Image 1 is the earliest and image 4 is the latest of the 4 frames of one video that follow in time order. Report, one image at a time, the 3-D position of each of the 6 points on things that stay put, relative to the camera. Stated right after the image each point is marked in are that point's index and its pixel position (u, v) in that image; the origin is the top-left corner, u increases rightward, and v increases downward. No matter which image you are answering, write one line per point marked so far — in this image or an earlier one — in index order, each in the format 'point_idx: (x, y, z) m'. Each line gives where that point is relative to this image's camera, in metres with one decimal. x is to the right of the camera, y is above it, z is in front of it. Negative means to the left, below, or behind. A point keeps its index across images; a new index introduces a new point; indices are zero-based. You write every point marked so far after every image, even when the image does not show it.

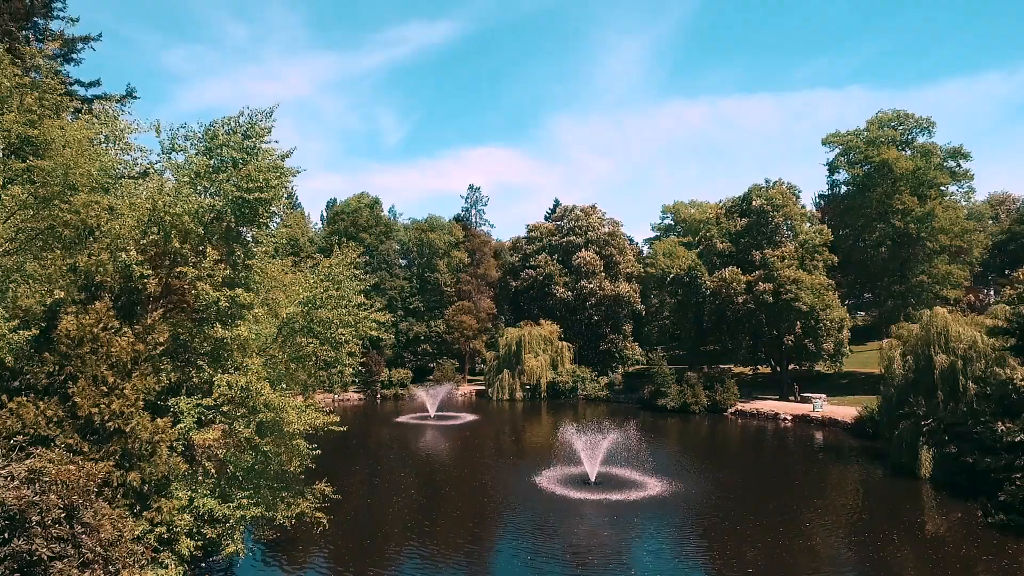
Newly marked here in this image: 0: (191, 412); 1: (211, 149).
0: (-8.4, -3.2, +13.4) m
1: (-8.7, +4.1, +15.0) m
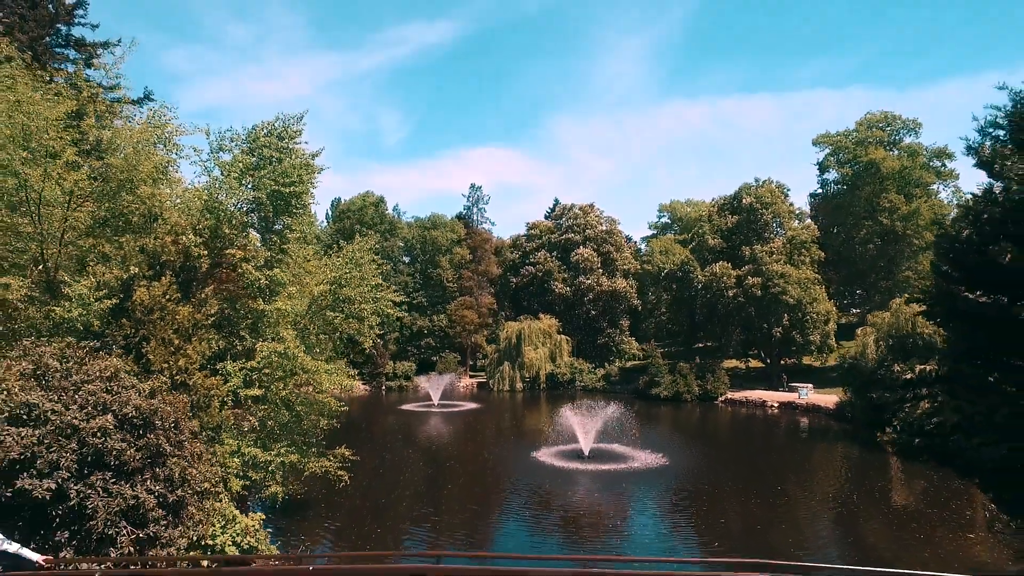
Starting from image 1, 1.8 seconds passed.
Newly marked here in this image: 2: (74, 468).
0: (-8.4, -2.6, +15.8) m
1: (-8.7, +4.7, +17.4) m
2: (-6.8, -2.8, +8.1) m
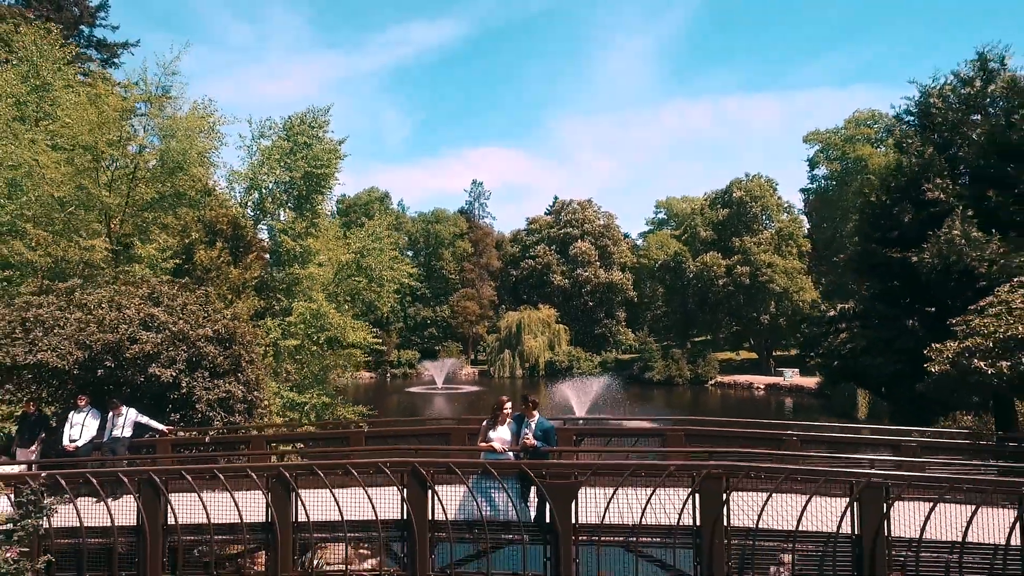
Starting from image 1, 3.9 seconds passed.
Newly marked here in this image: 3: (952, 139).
0: (-8.4, -1.4, +18.4) m
1: (-8.7, +5.9, +20.0) m
2: (-6.8, -1.6, +10.7) m
3: (+11.1, +3.7, +13.0) m
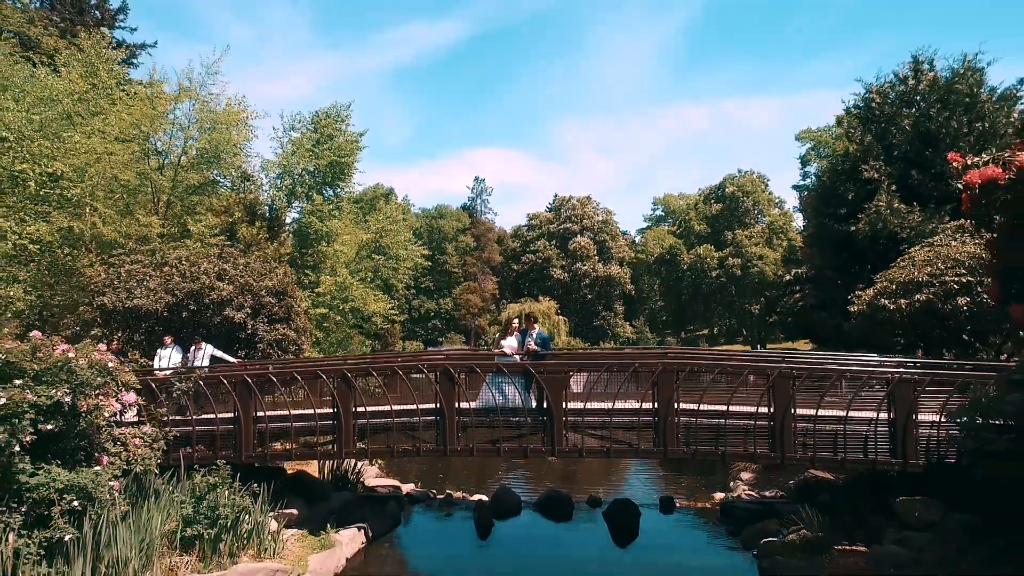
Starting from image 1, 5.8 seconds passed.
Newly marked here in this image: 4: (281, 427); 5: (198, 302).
0: (-8.3, -0.4, +20.8) m
1: (-8.6, +6.9, +22.4) m
2: (-6.7, -0.6, +13.1) m
3: (+11.2, +4.7, +15.3) m
4: (-4.5, -2.7, +10.0) m
5: (-7.8, -0.4, +12.8) m
